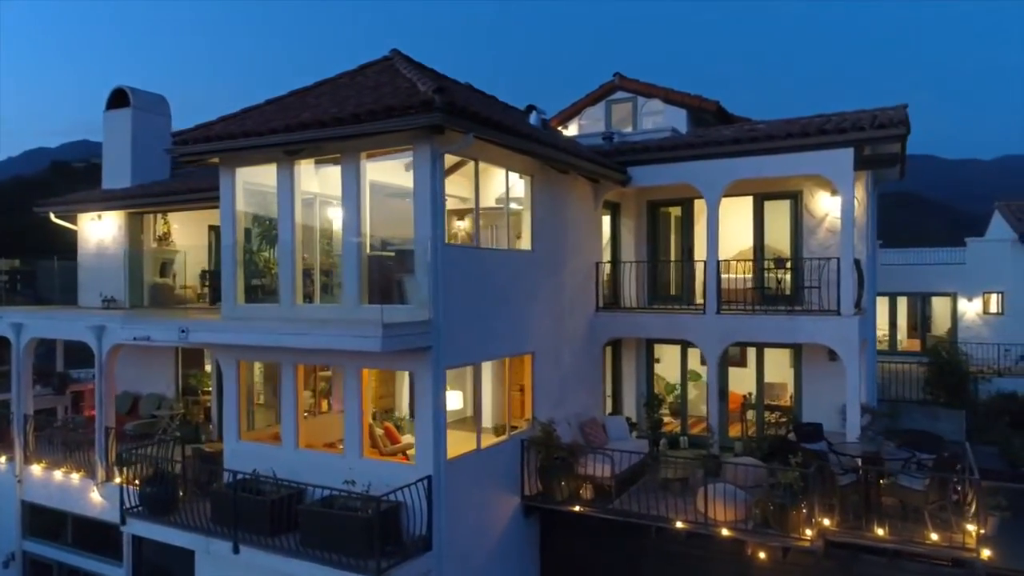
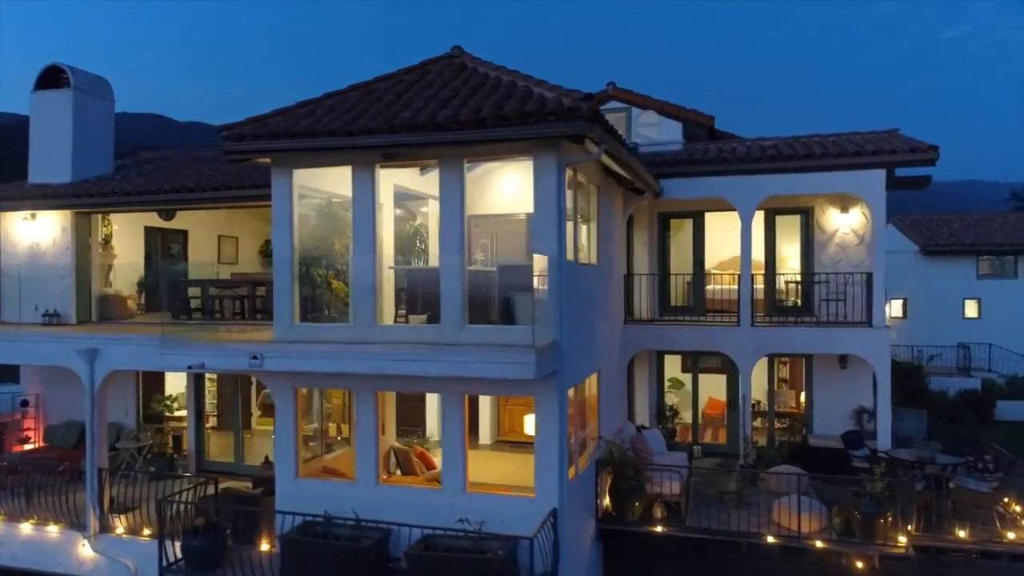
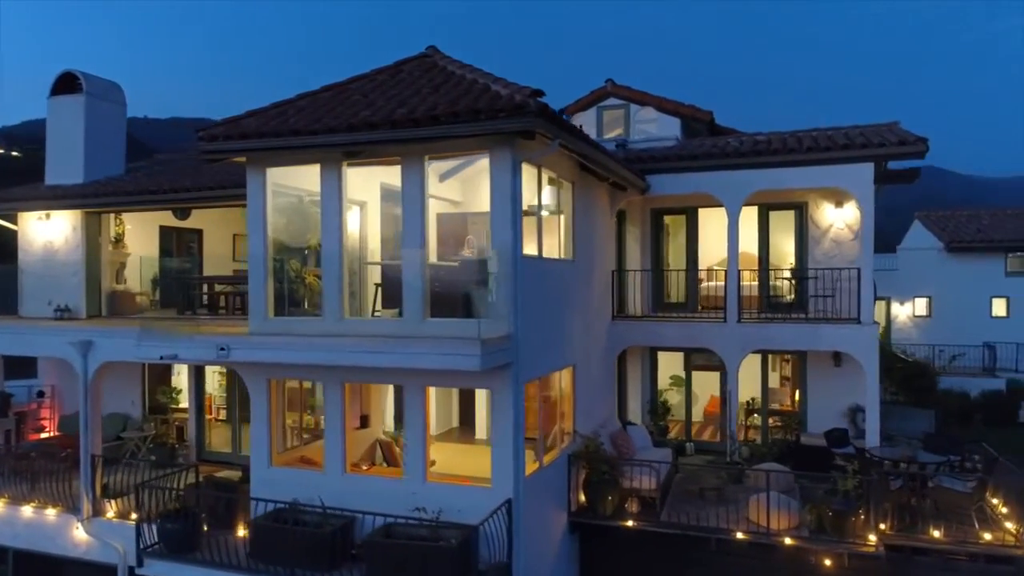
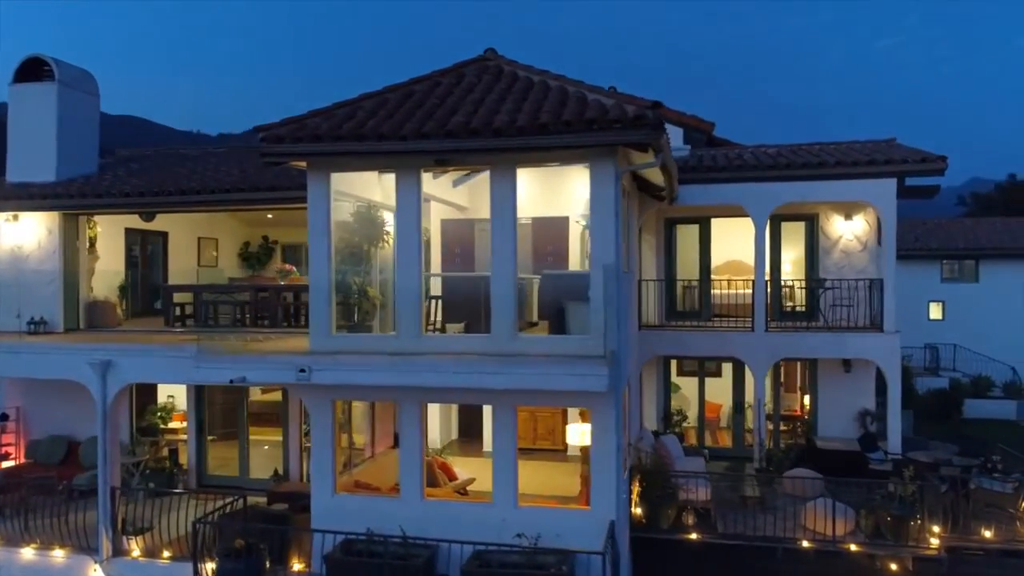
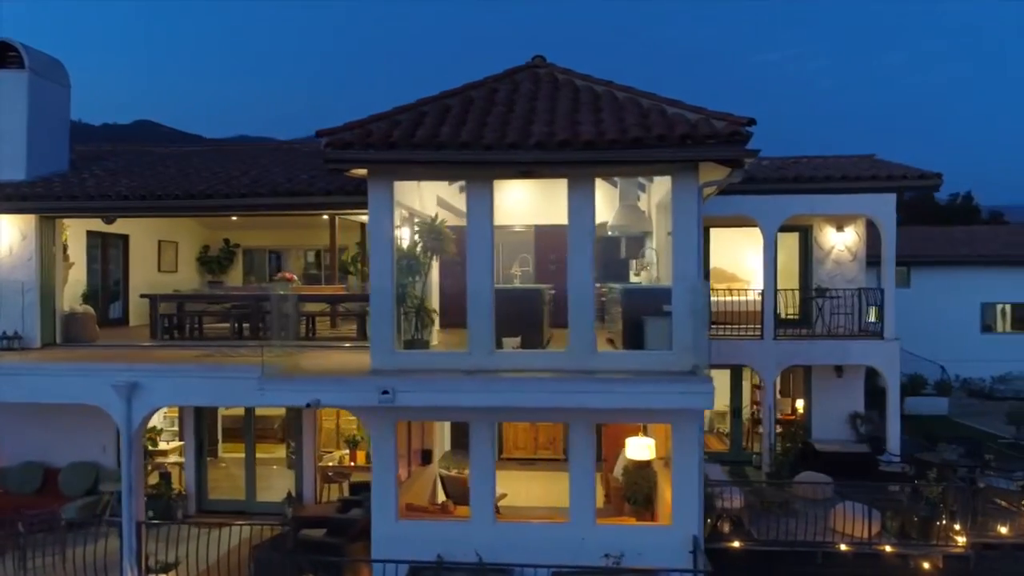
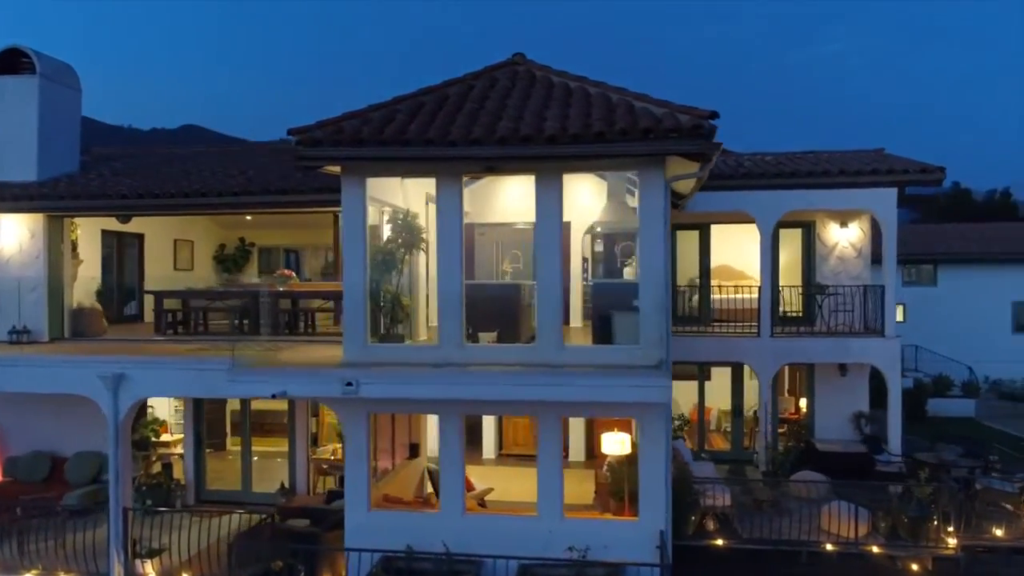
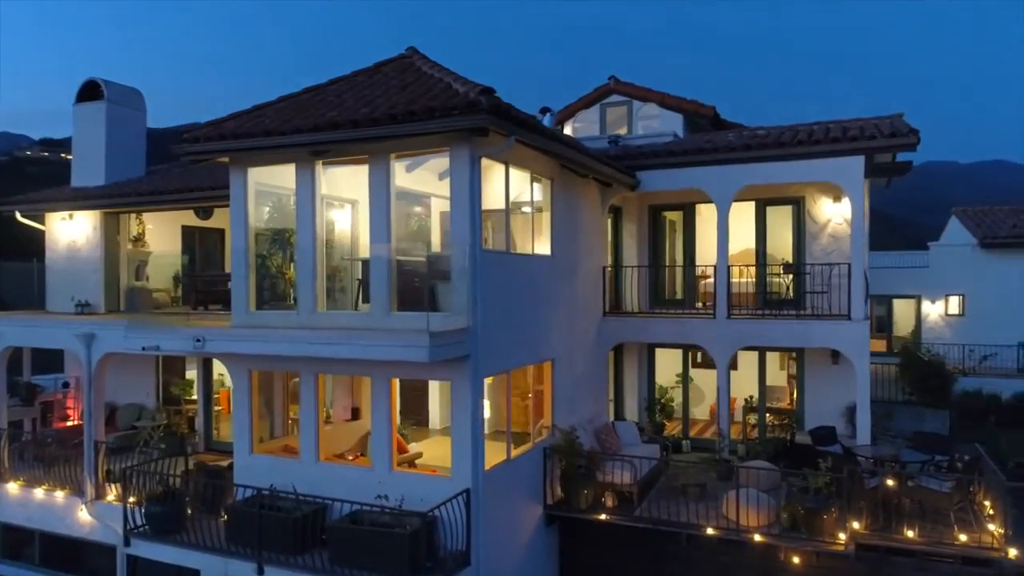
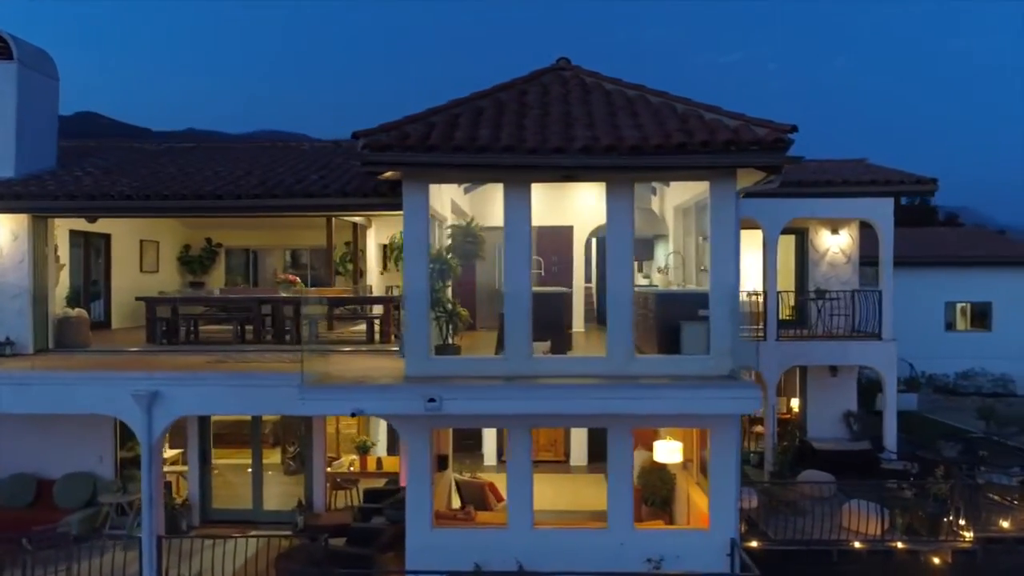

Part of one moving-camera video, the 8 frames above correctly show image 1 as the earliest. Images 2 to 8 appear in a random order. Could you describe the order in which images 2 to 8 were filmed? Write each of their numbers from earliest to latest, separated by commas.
7, 3, 2, 4, 6, 5, 8
